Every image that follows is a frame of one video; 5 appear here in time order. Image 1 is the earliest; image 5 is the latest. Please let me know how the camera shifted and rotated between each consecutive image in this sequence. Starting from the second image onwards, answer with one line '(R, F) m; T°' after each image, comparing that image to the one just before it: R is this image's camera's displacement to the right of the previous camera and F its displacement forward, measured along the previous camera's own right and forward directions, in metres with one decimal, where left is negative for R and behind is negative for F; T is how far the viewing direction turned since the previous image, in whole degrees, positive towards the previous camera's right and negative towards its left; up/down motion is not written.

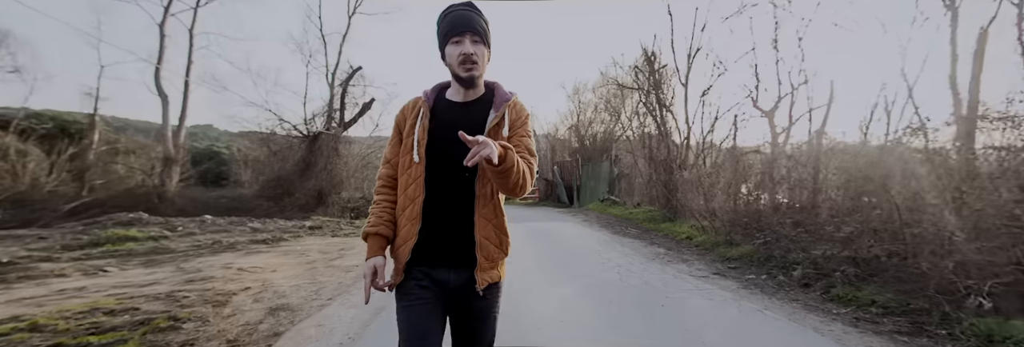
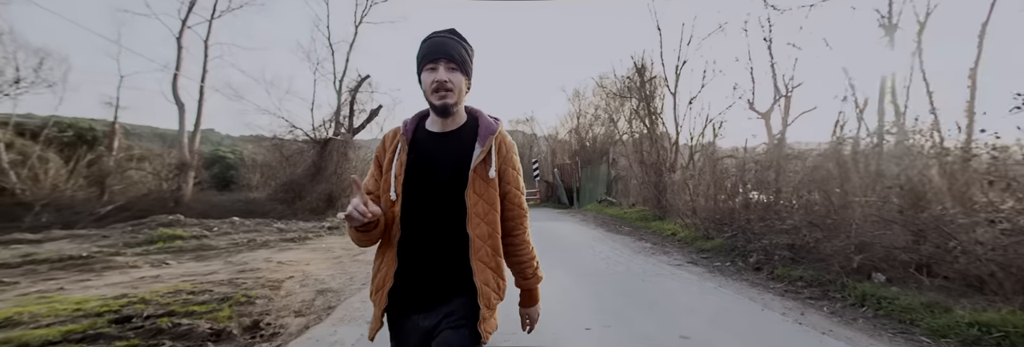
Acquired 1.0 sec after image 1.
(-0.1, -1.0) m; 0°
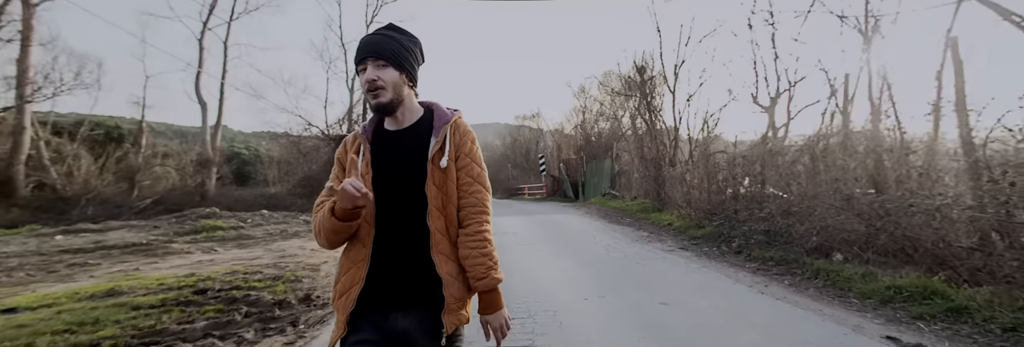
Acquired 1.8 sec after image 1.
(0.0, -0.7) m; -1°
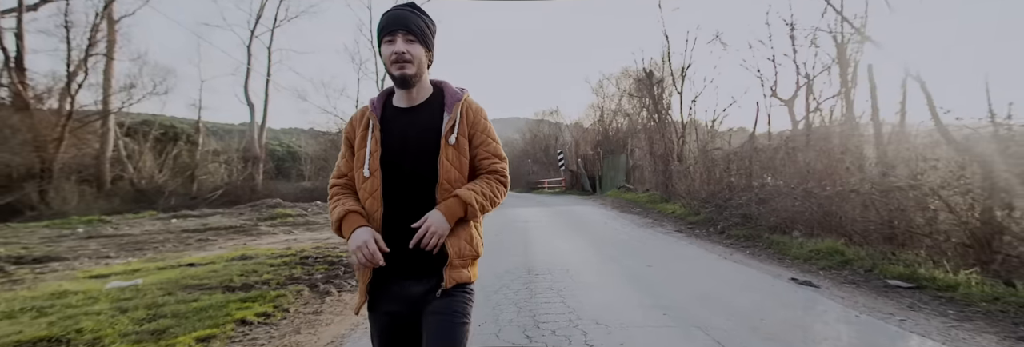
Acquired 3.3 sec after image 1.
(-0.1, -1.5) m; -3°
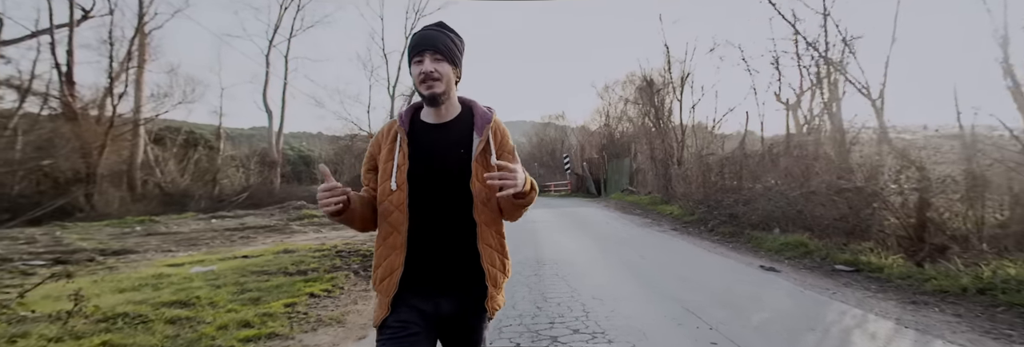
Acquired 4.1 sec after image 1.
(-0.1, -0.8) m; -1°
